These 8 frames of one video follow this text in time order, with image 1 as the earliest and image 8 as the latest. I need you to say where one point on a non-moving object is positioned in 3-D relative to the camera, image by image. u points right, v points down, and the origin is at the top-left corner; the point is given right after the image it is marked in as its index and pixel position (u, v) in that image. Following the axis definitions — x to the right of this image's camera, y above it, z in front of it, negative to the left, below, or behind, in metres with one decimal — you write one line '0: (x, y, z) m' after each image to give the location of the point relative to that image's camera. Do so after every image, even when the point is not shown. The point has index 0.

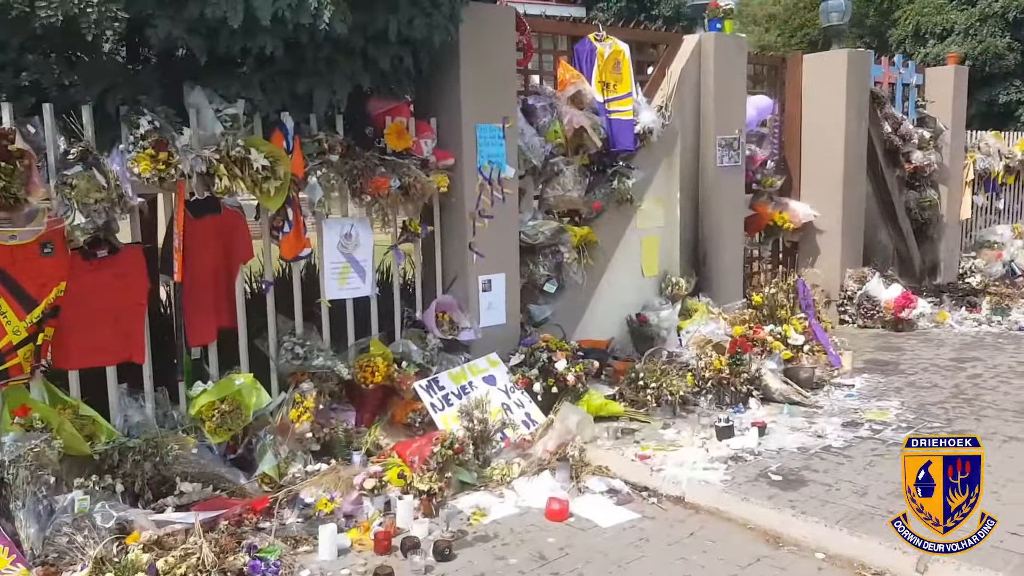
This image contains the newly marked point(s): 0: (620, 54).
0: (+0.6, +1.3, +5.7) m
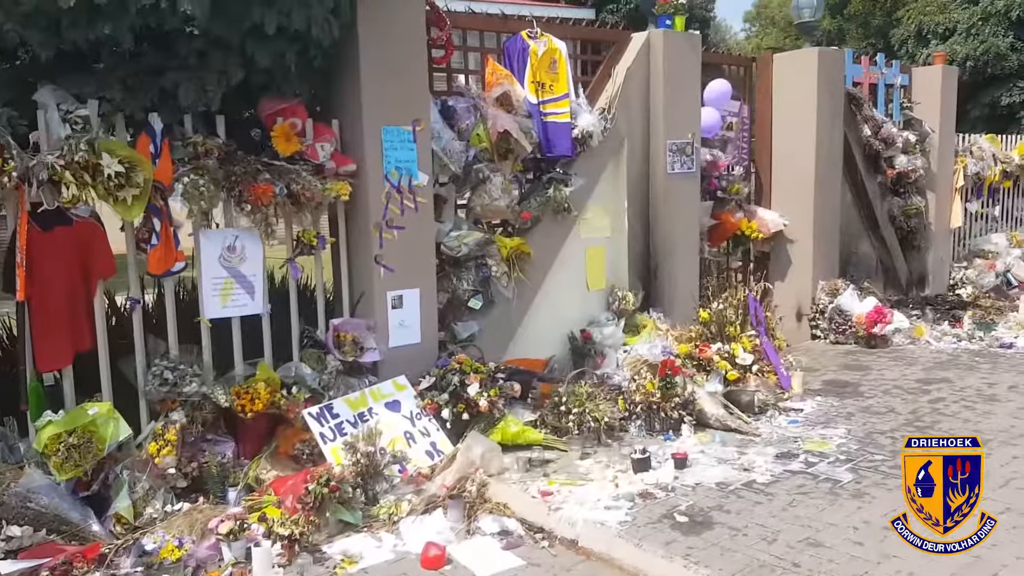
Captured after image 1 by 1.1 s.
0: (+0.2, +1.2, +5.3) m
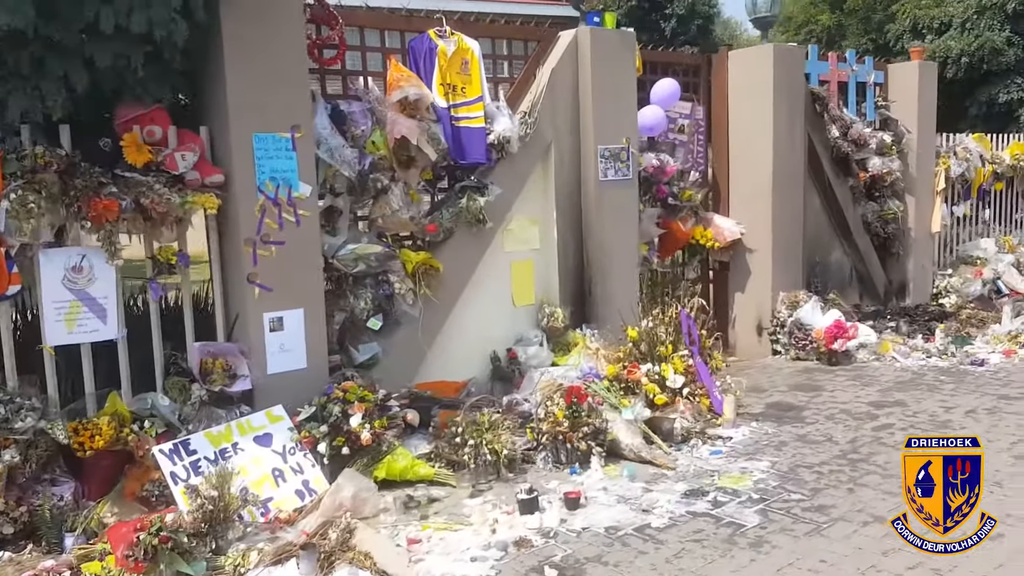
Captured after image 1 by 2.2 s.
0: (-0.2, +1.1, +4.9) m
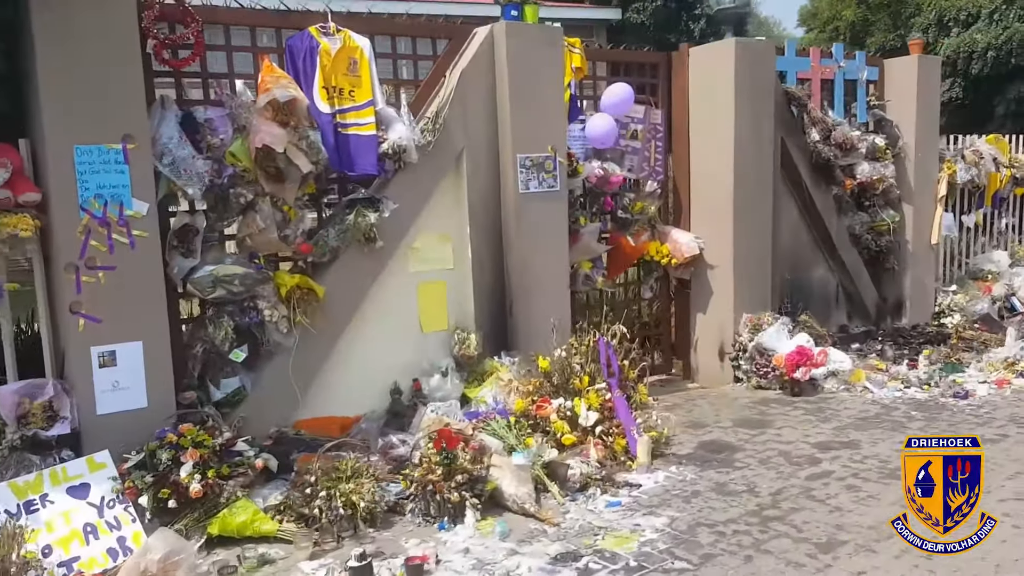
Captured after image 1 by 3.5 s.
0: (-0.7, +1.0, +4.4) m
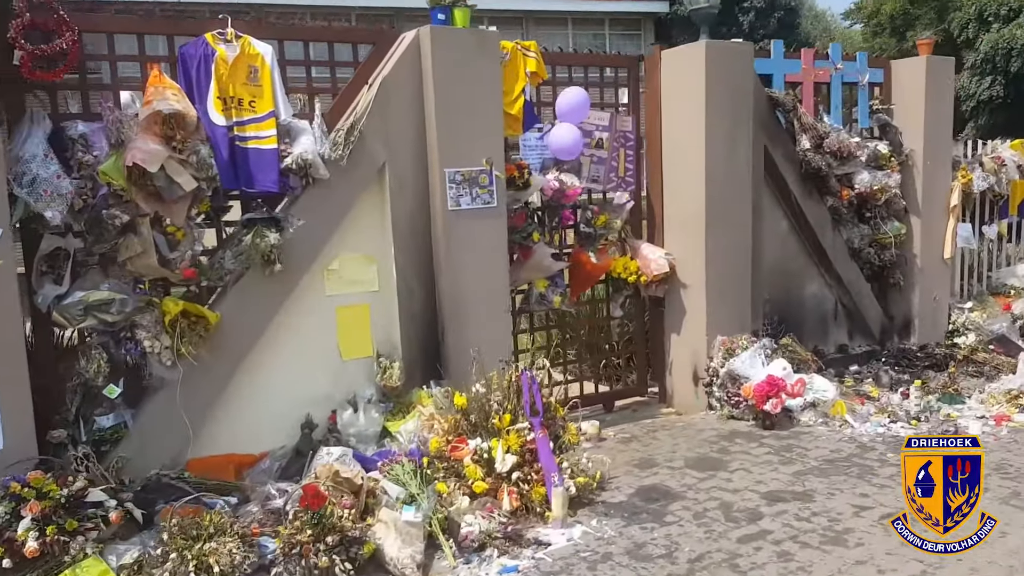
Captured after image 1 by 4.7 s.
0: (-1.0, +0.9, +4.0) m
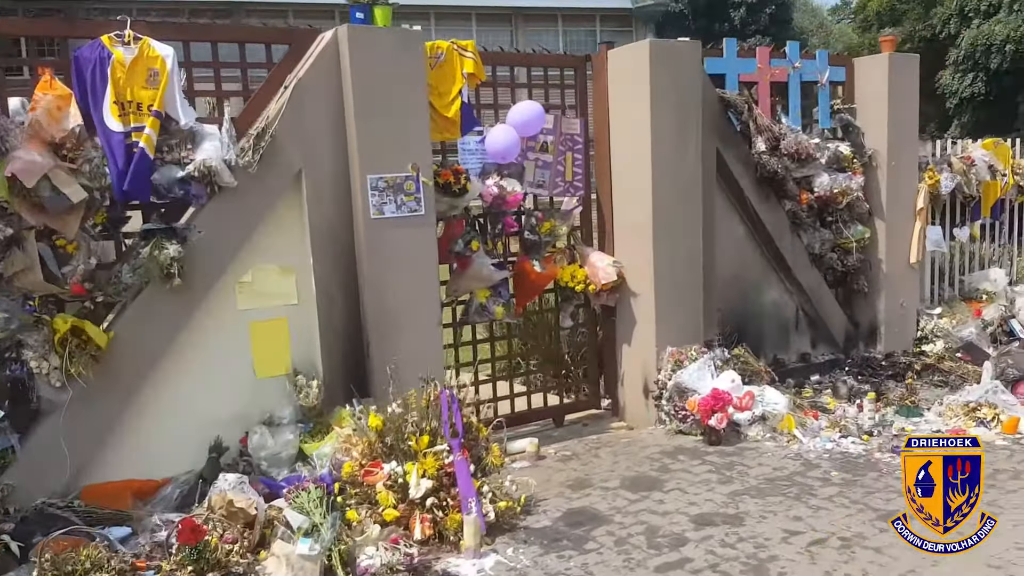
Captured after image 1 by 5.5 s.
0: (-1.4, +0.9, +3.8) m
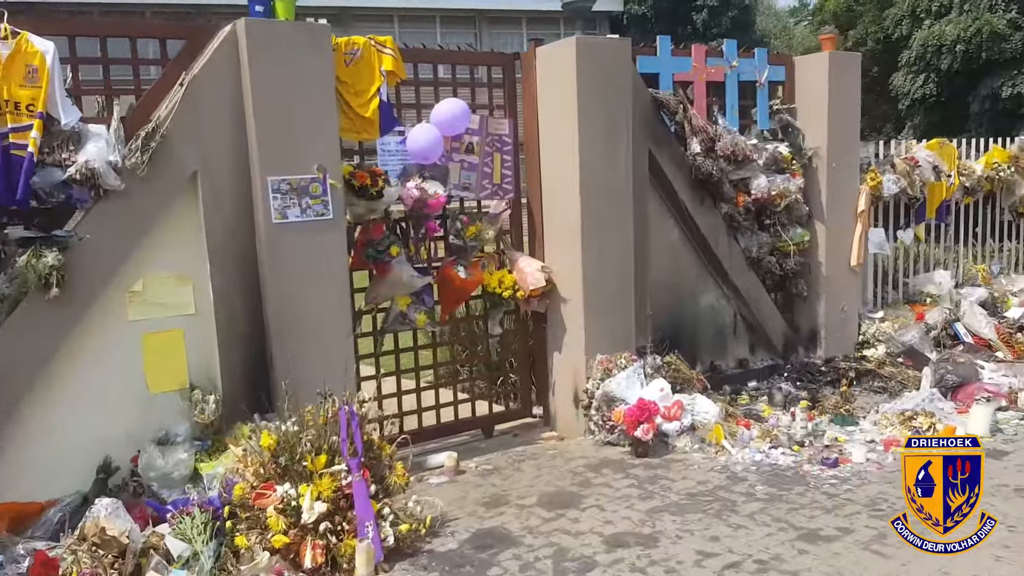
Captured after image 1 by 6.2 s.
0: (-1.7, +0.8, +3.6) m
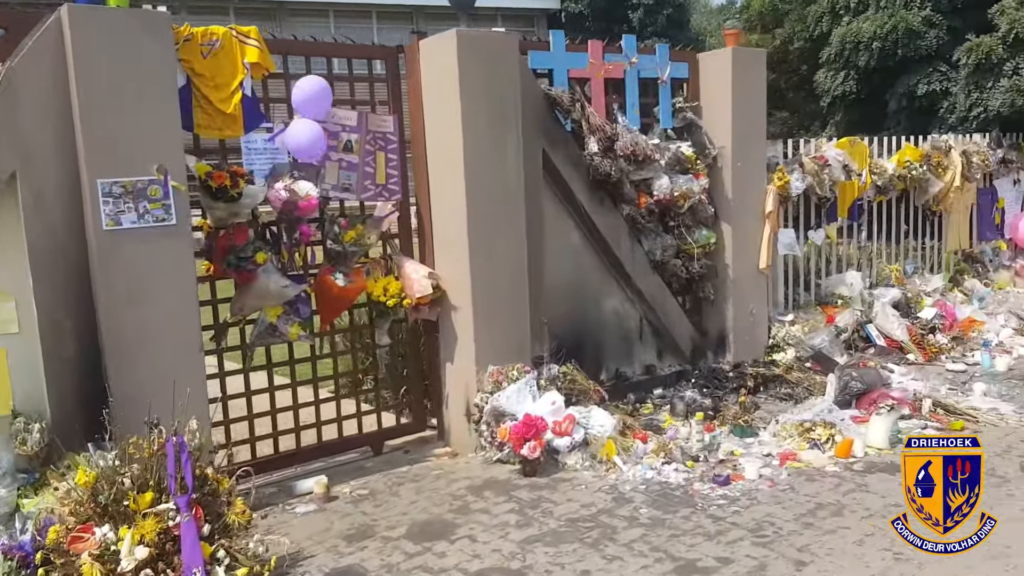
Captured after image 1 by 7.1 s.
0: (-2.2, +0.8, +3.1) m
